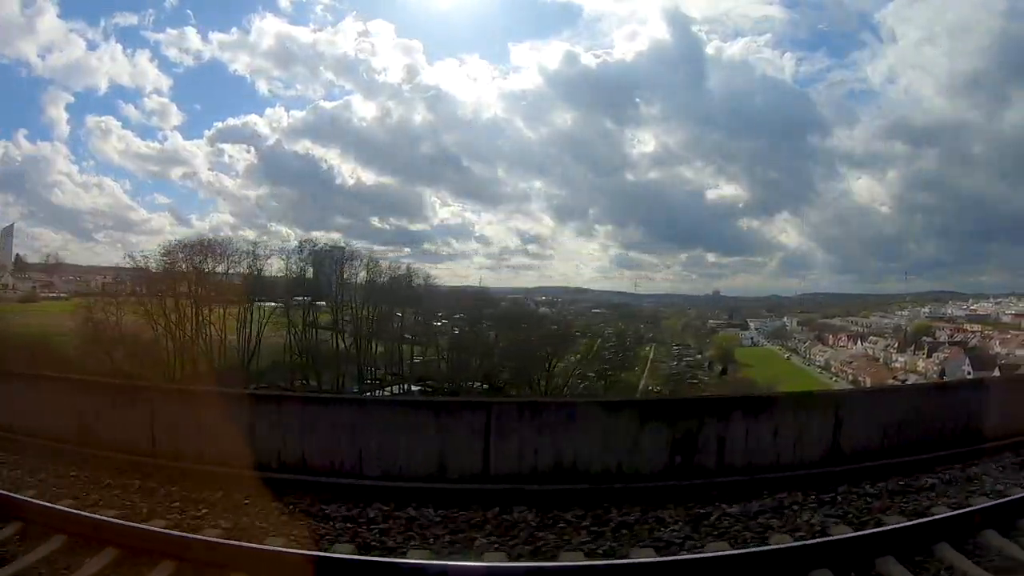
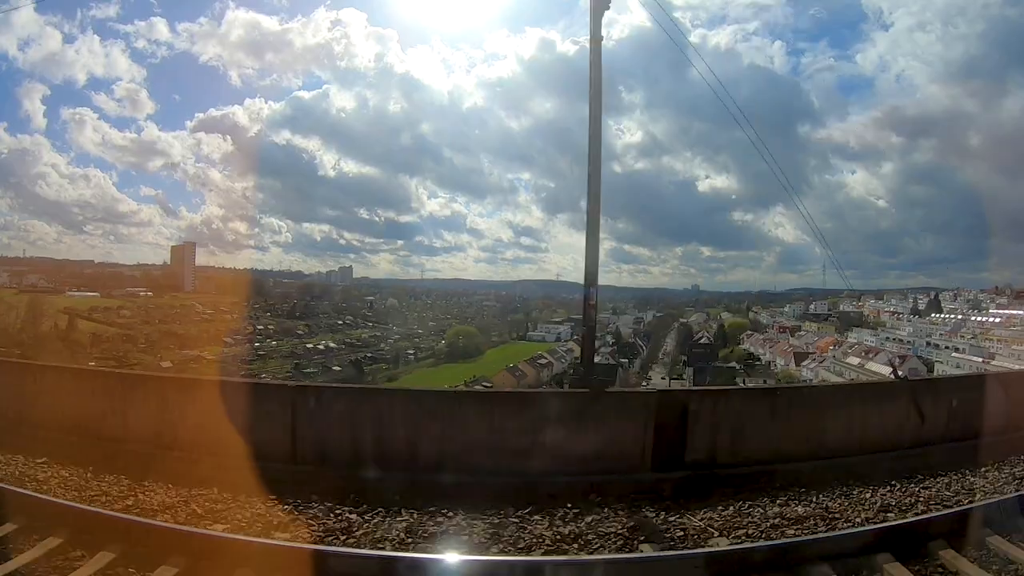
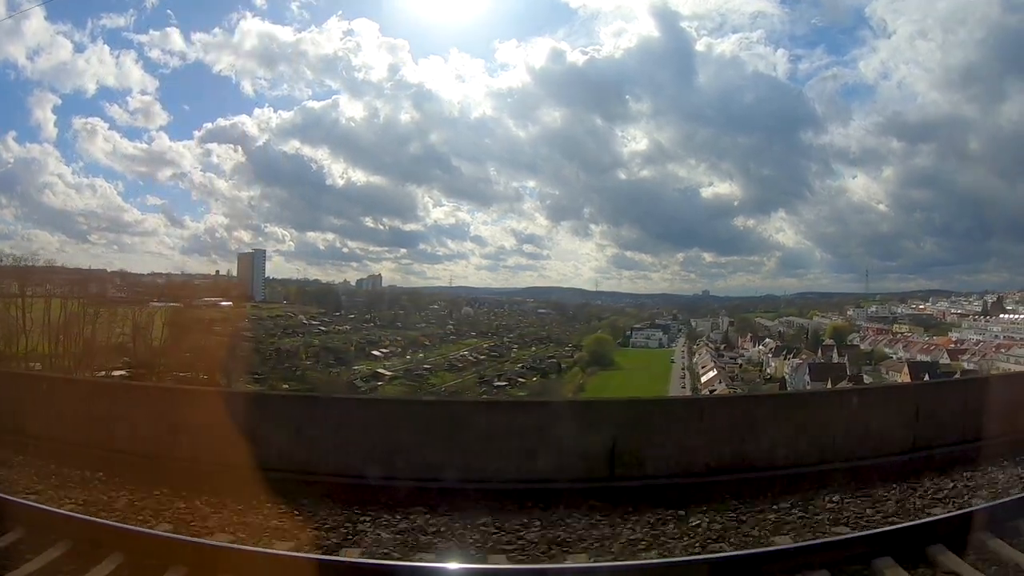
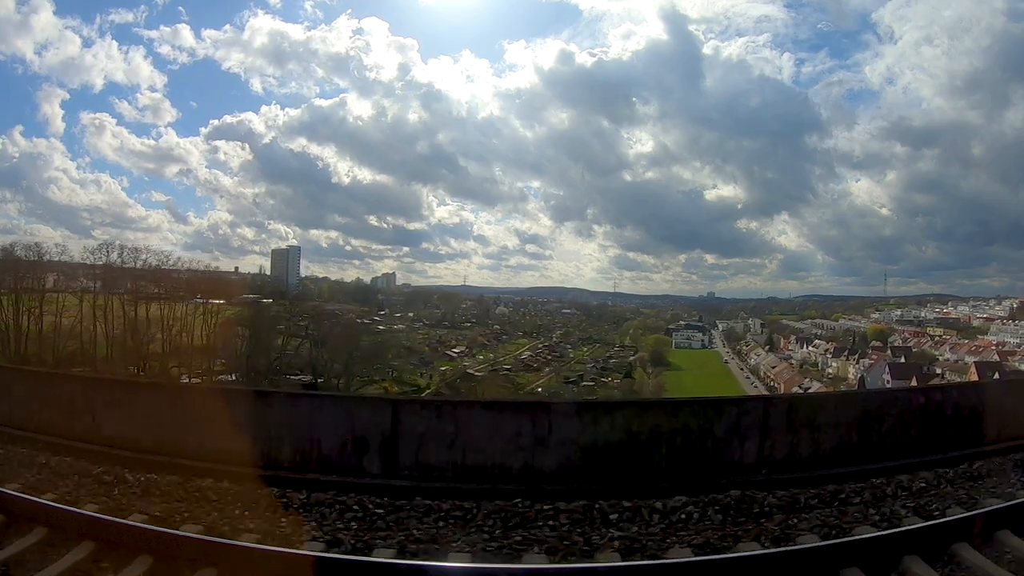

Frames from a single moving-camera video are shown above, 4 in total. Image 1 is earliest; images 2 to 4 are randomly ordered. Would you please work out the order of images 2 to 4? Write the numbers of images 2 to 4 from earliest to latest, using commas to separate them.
4, 3, 2
